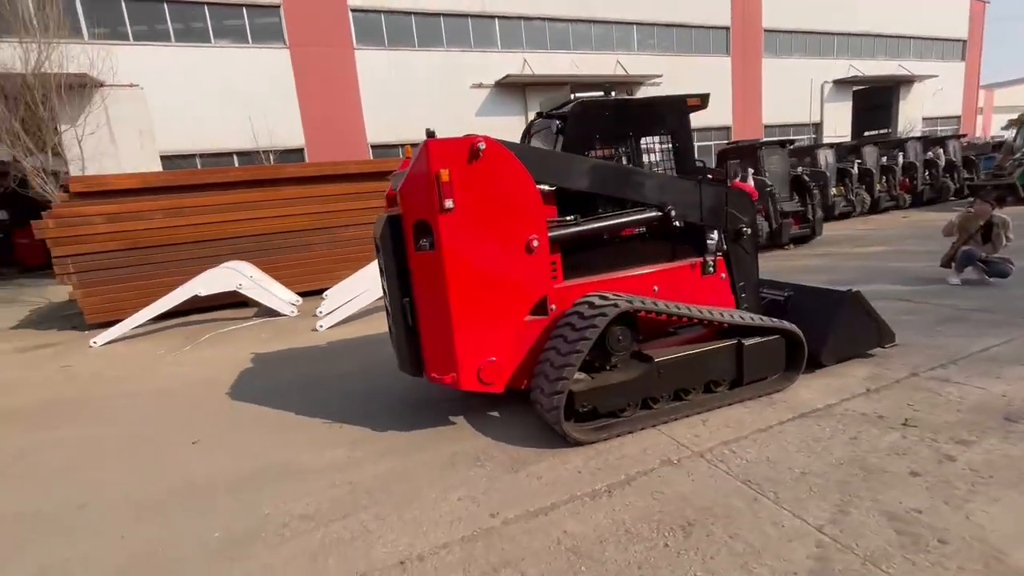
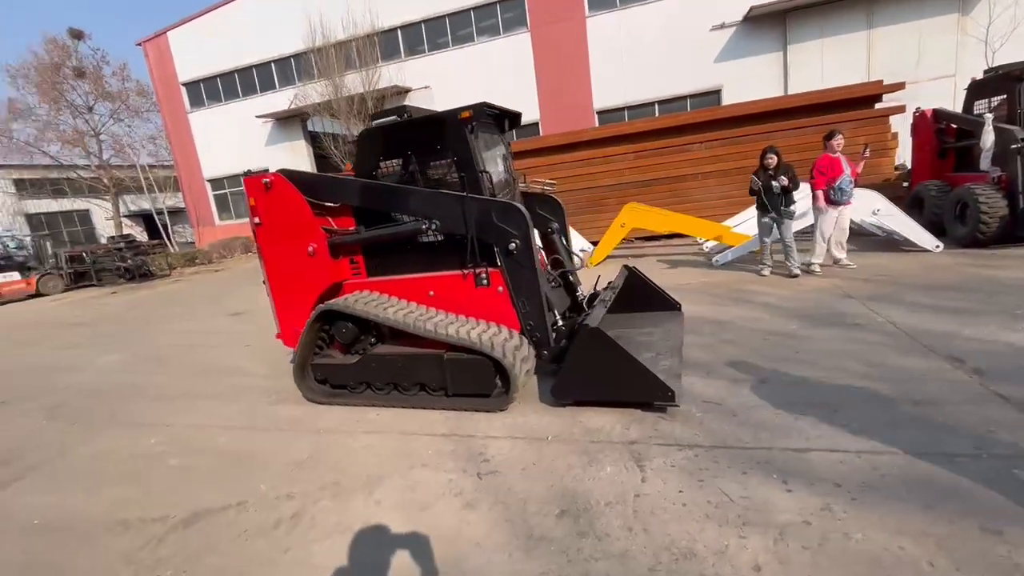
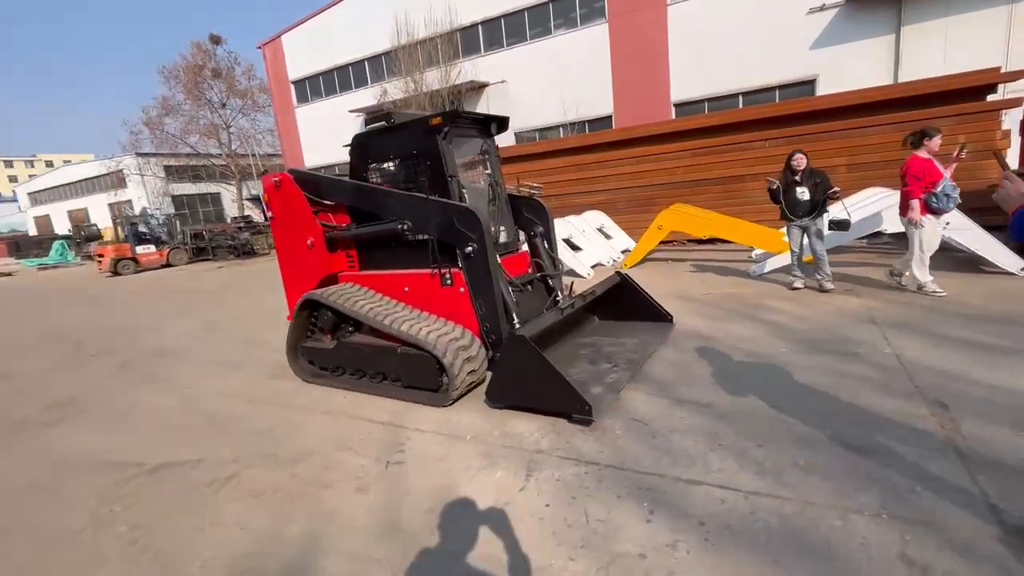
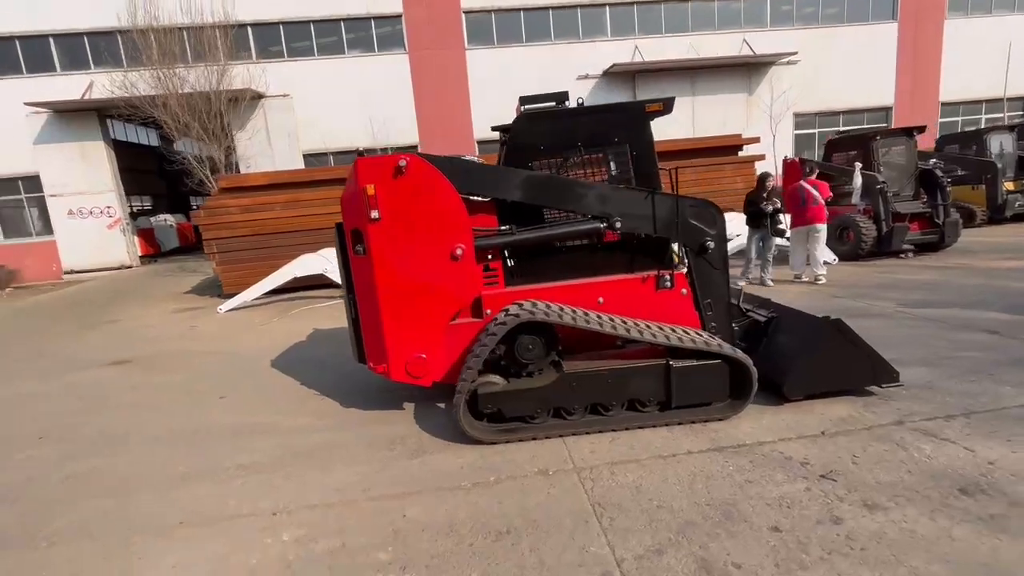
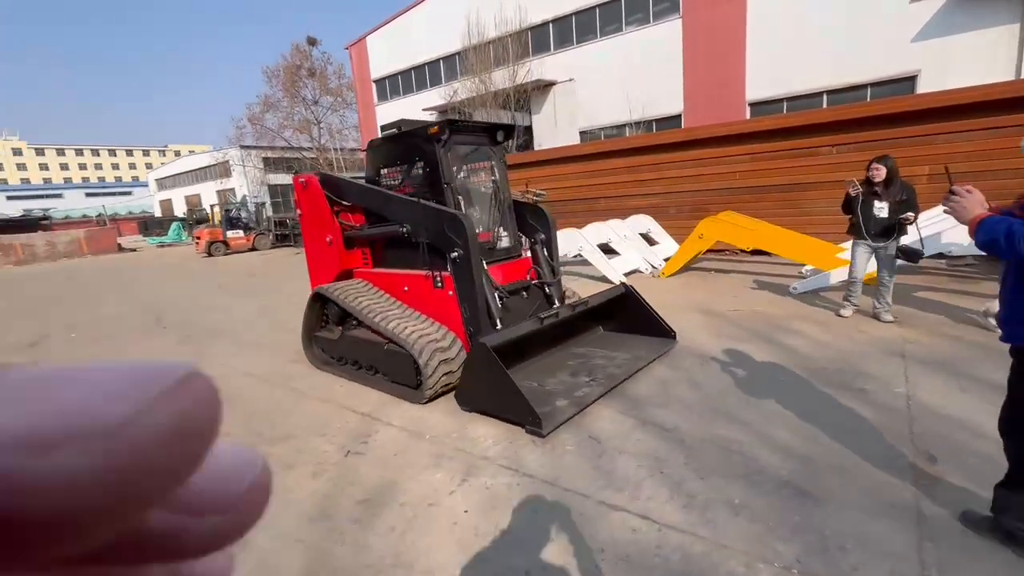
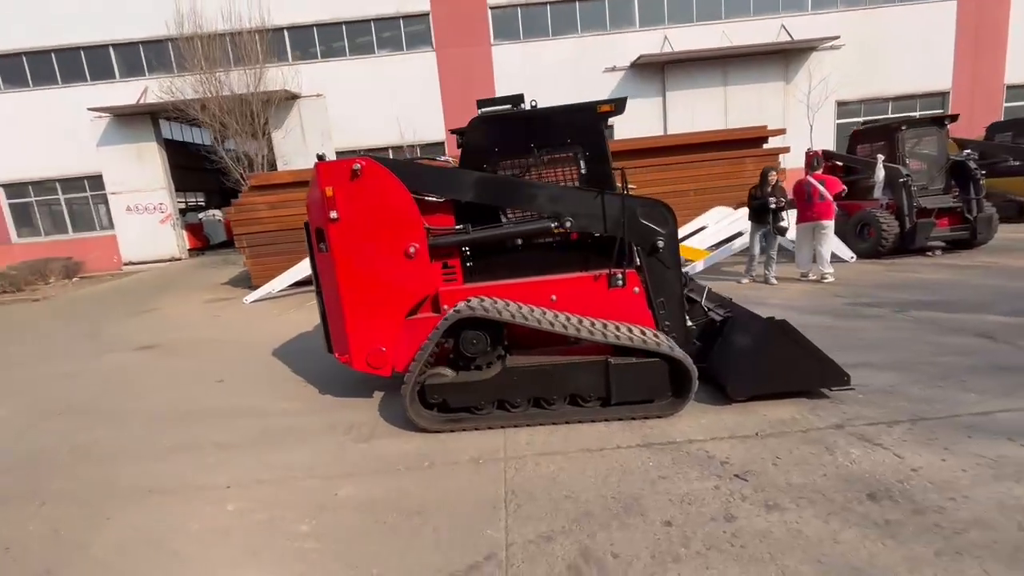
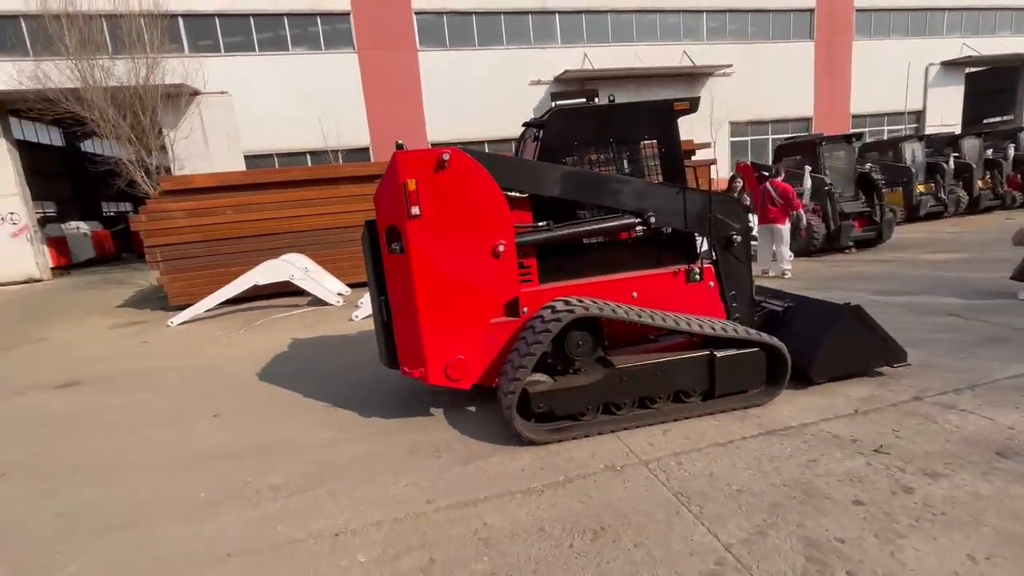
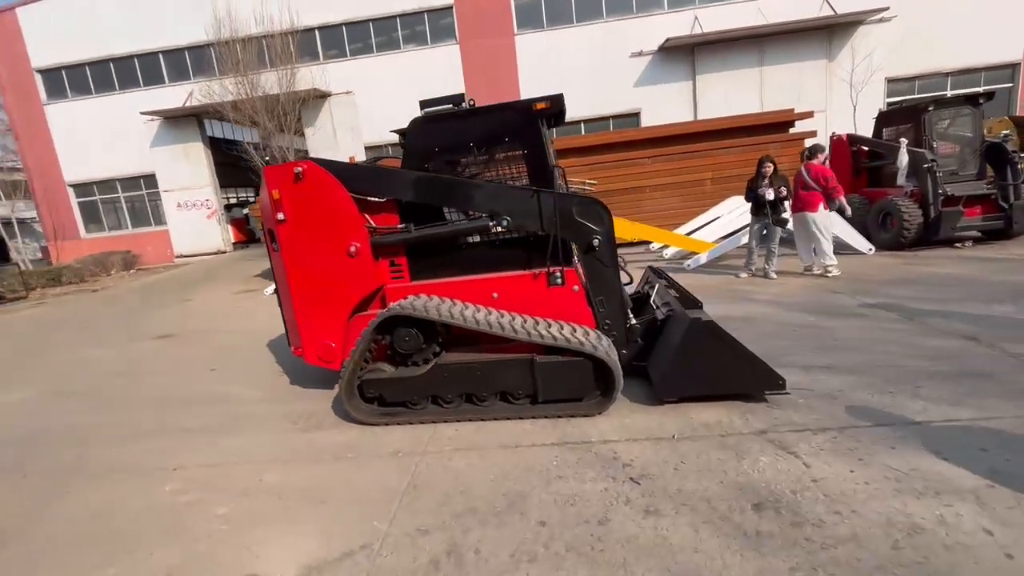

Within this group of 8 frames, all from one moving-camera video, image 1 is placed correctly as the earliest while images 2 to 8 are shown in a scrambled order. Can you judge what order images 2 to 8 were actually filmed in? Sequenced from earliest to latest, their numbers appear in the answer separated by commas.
7, 4, 6, 8, 2, 3, 5
